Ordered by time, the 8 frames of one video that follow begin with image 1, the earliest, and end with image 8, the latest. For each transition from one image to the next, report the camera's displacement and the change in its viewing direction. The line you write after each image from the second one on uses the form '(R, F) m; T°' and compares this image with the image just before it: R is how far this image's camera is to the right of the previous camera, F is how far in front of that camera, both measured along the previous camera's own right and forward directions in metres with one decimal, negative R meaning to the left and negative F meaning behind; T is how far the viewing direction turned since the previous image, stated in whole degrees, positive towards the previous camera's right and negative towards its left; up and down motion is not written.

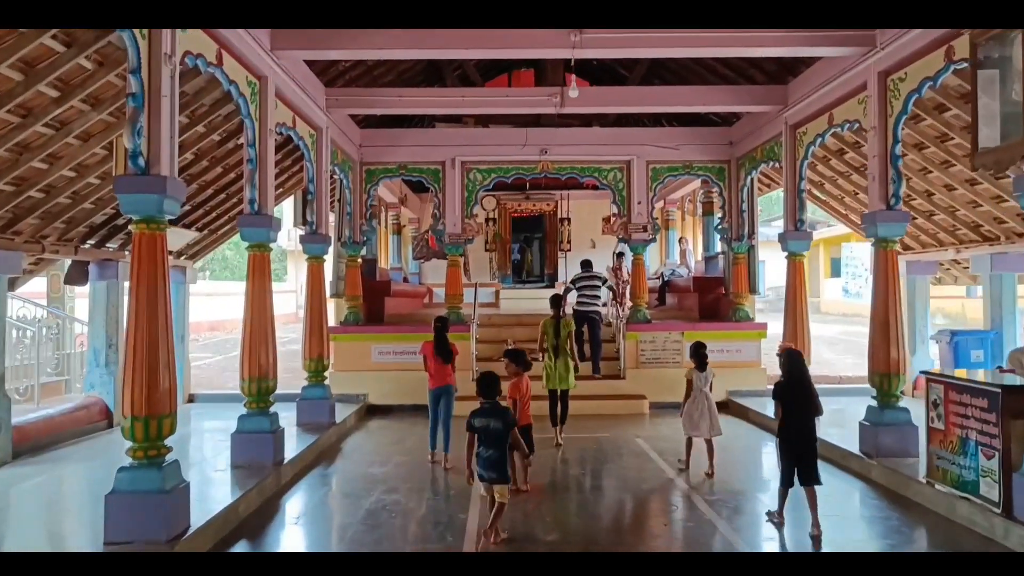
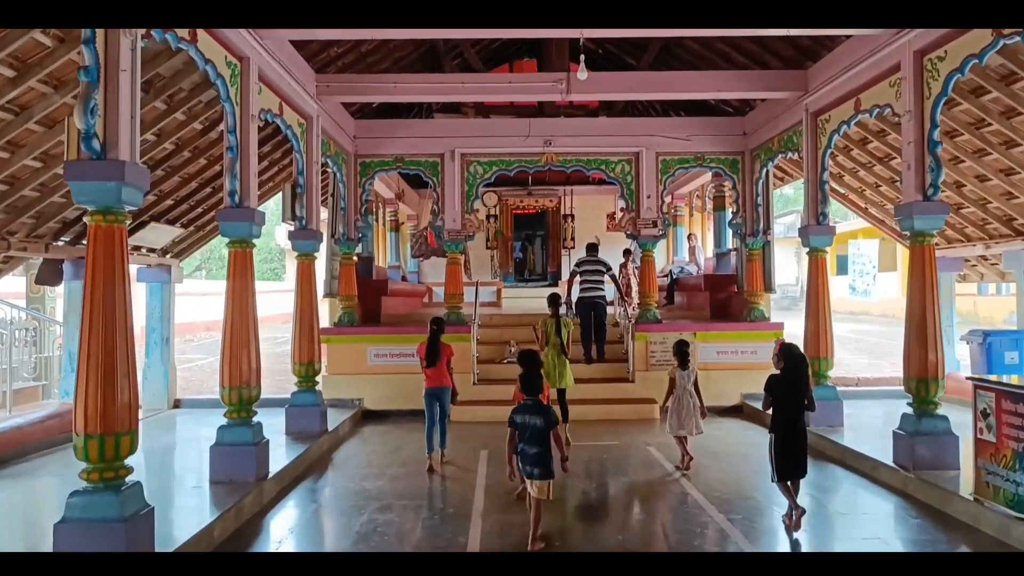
(0.0, +0.5) m; 0°
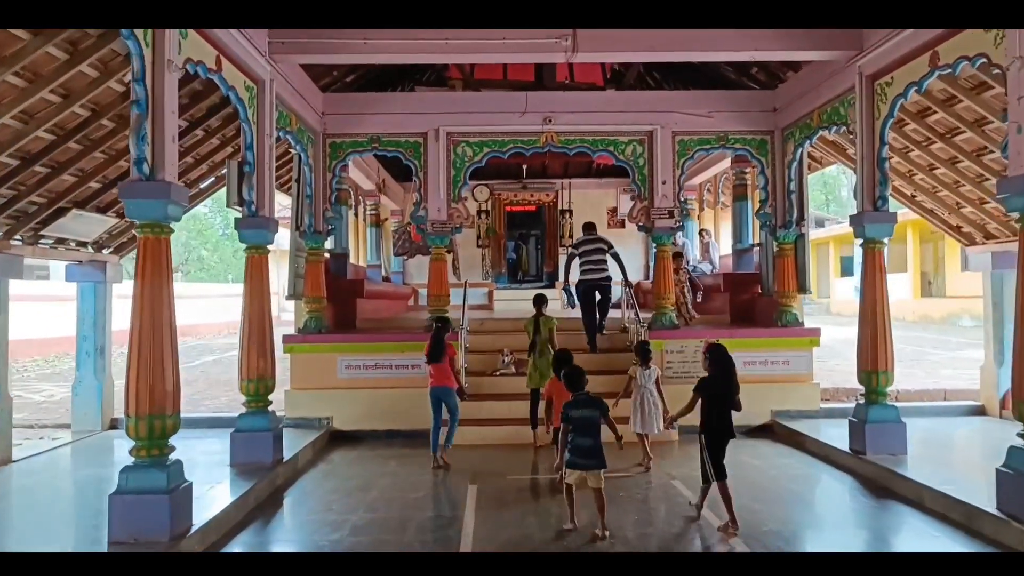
(0.0, +1.3) m; +1°
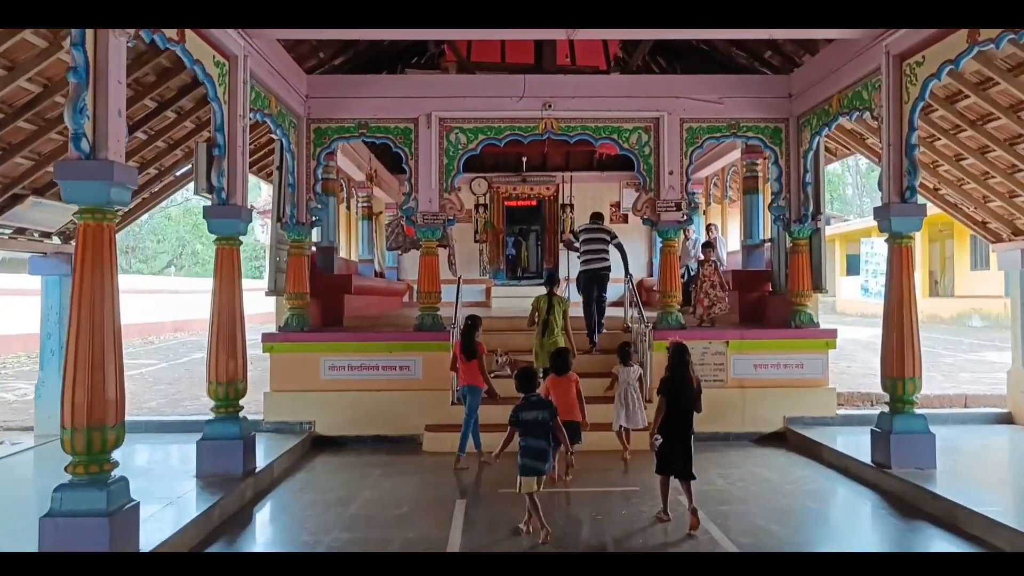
(+0.1, +0.5) m; 0°
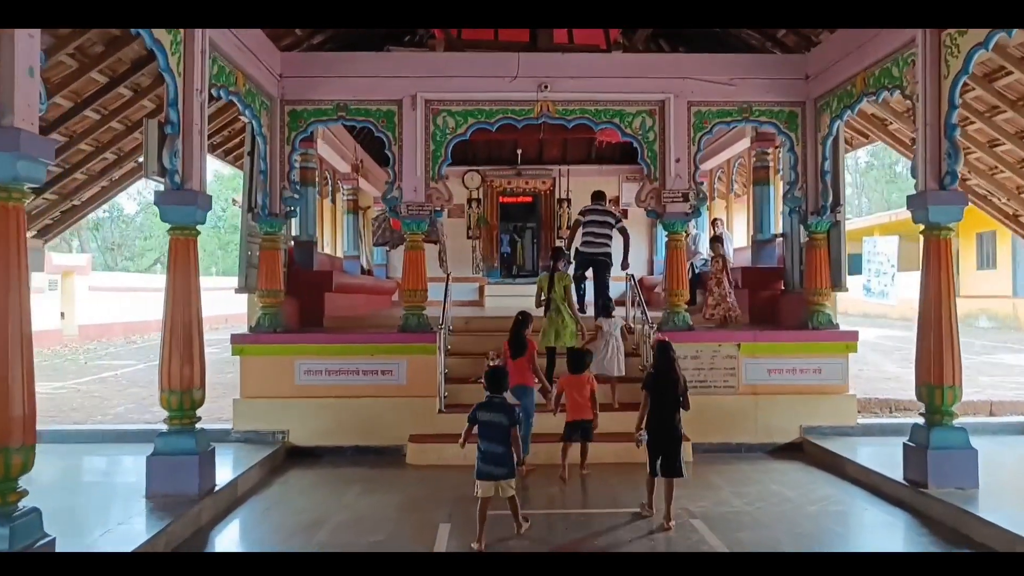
(0.0, +0.6) m; 0°
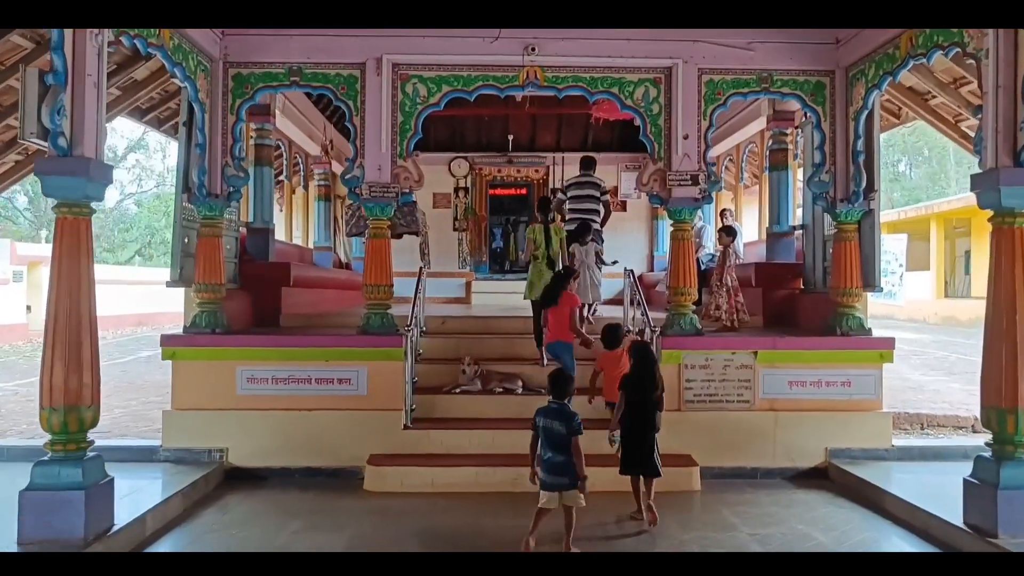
(+0.1, +1.0) m; 0°
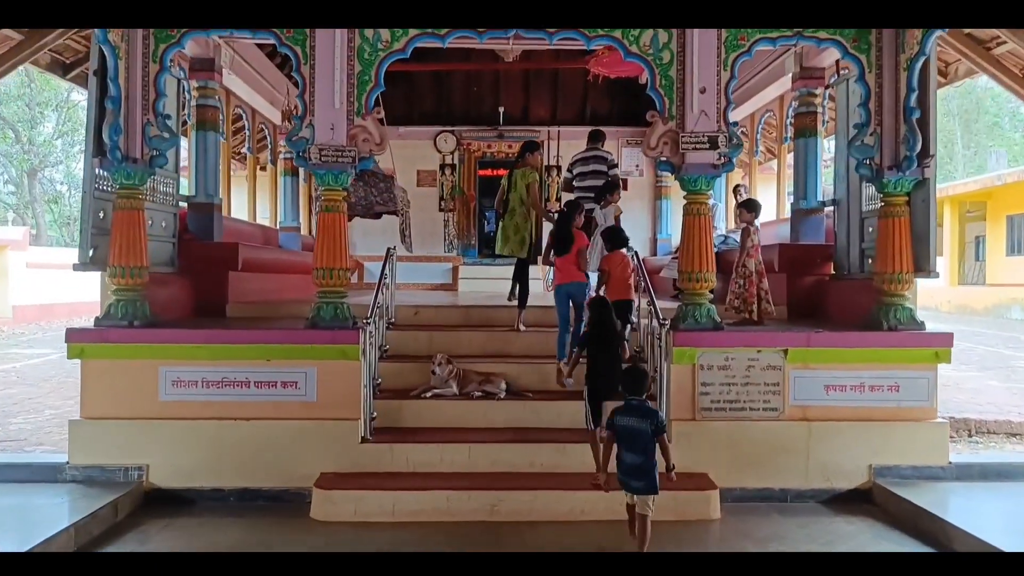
(+0.1, +1.0) m; 0°
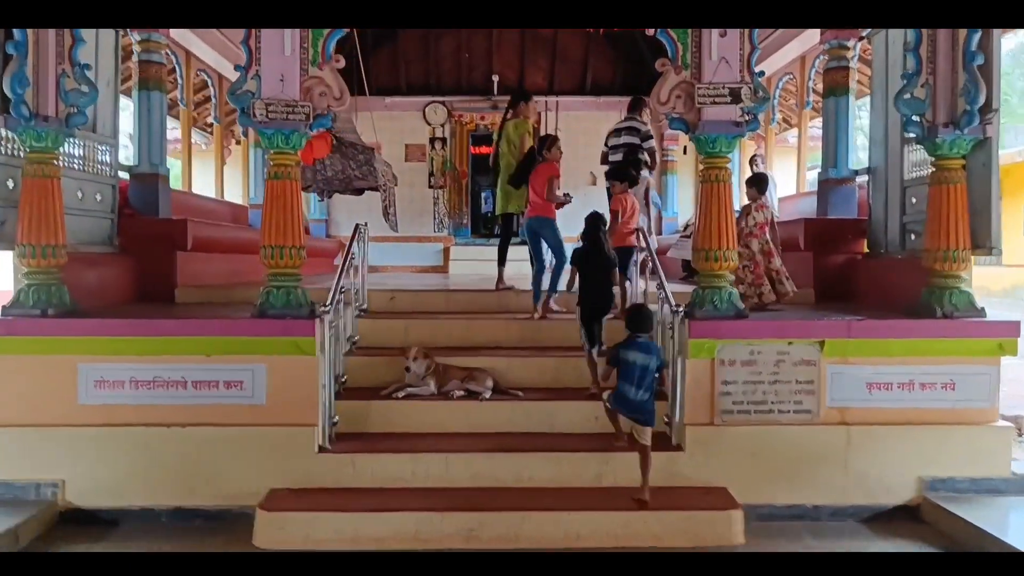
(+0.1, +0.8) m; 0°
